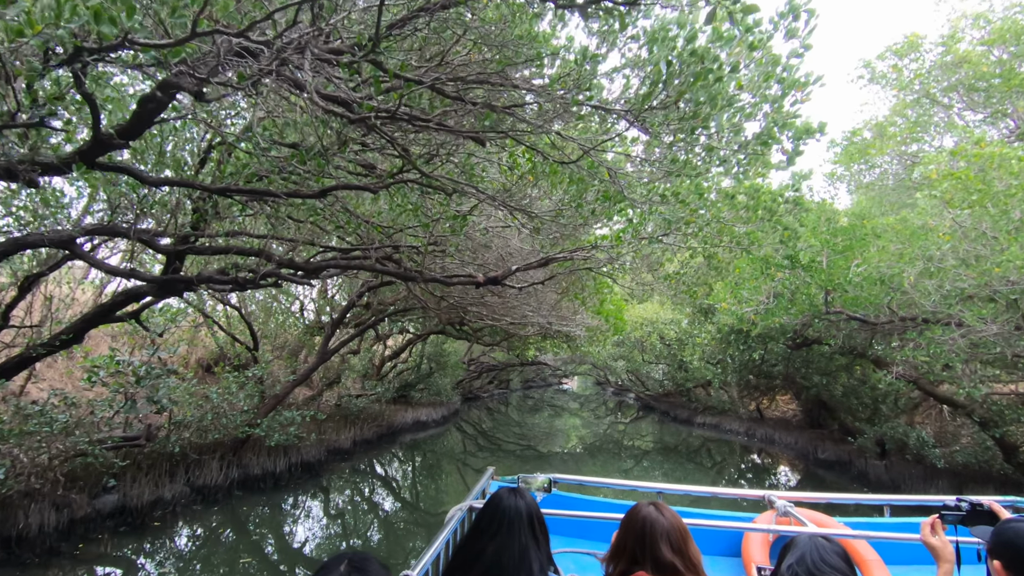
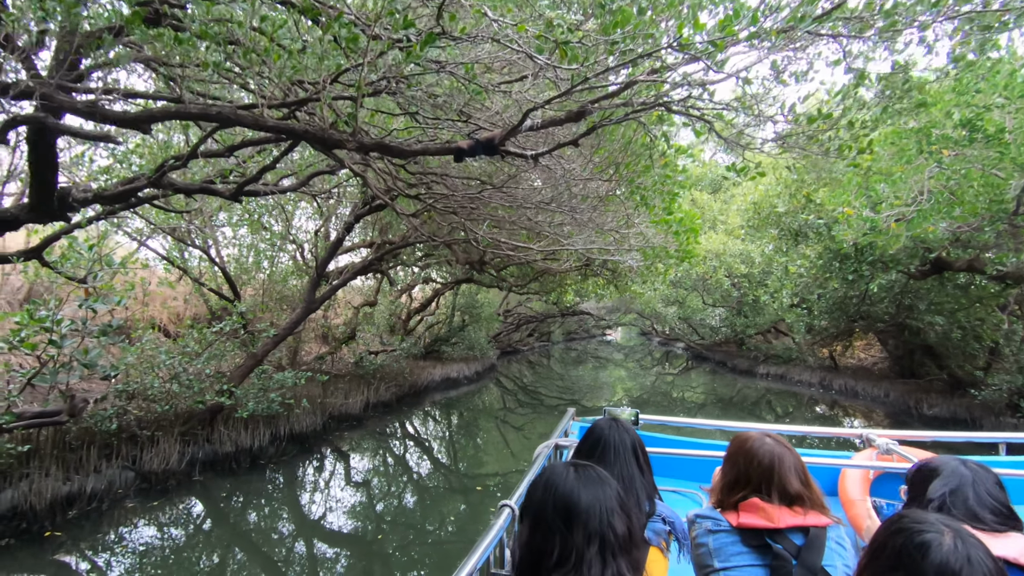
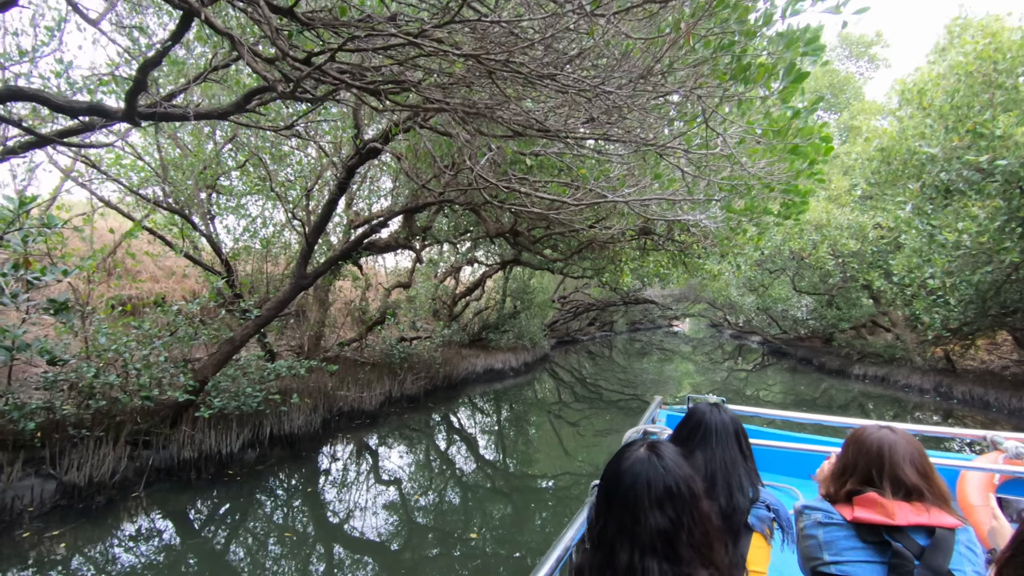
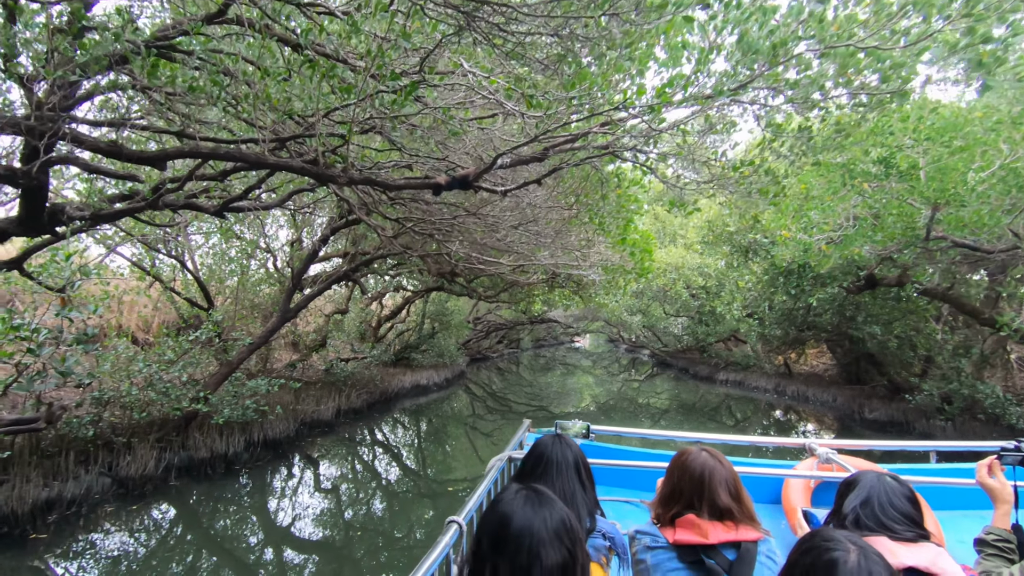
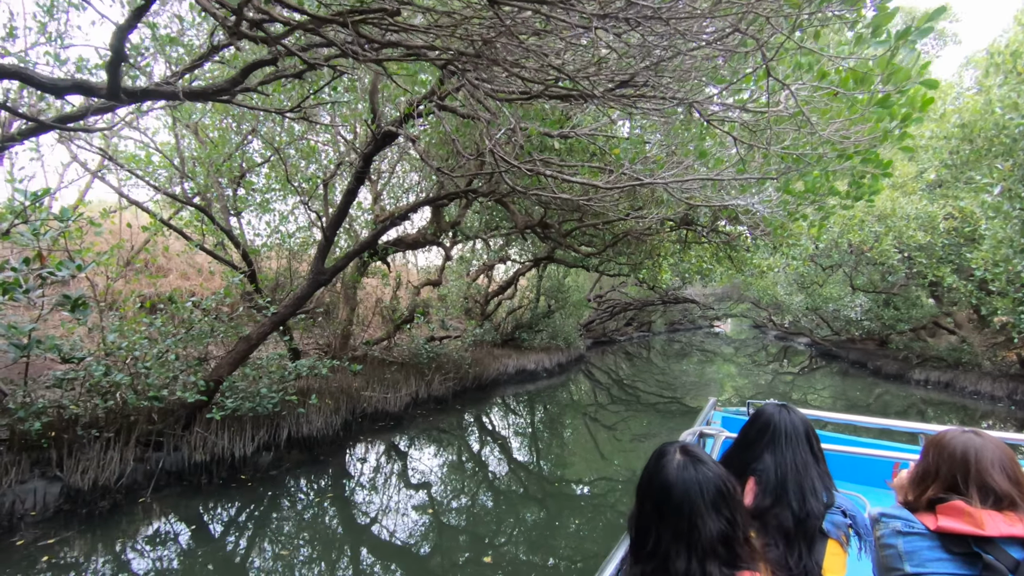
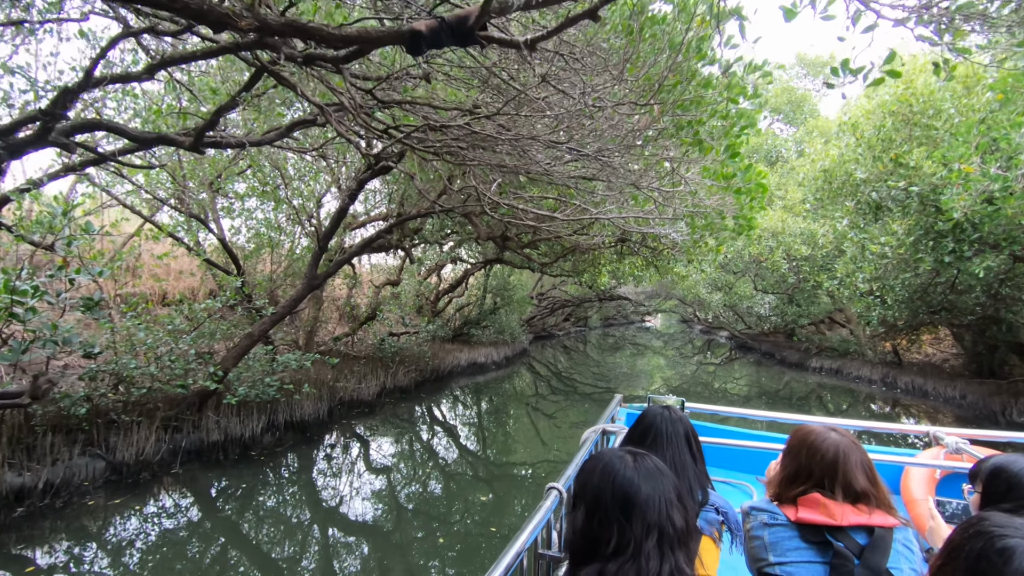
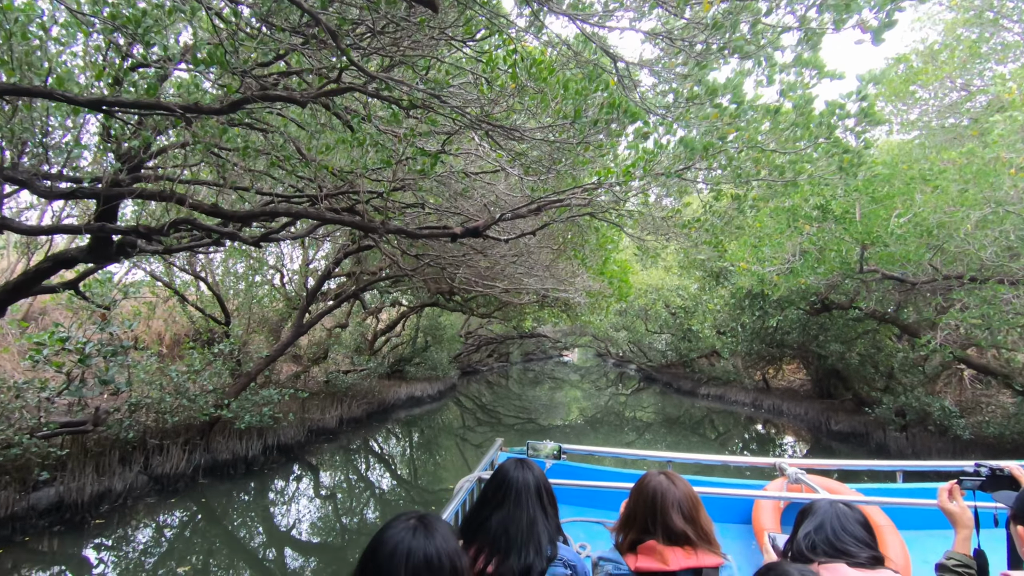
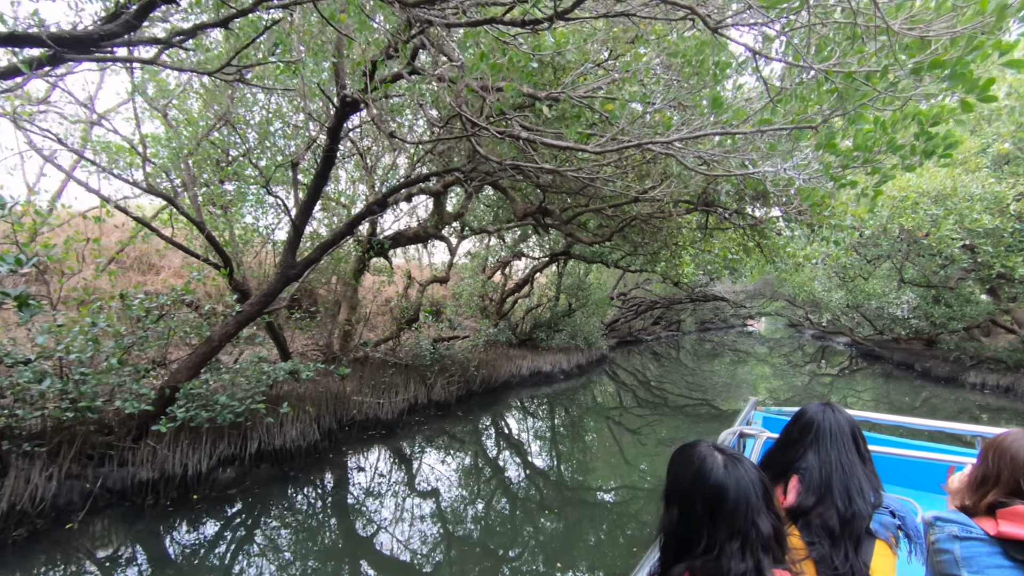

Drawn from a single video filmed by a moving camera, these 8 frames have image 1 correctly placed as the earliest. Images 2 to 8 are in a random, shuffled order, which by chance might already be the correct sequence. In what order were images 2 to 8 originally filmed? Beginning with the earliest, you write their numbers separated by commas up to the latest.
7, 4, 2, 6, 3, 5, 8
